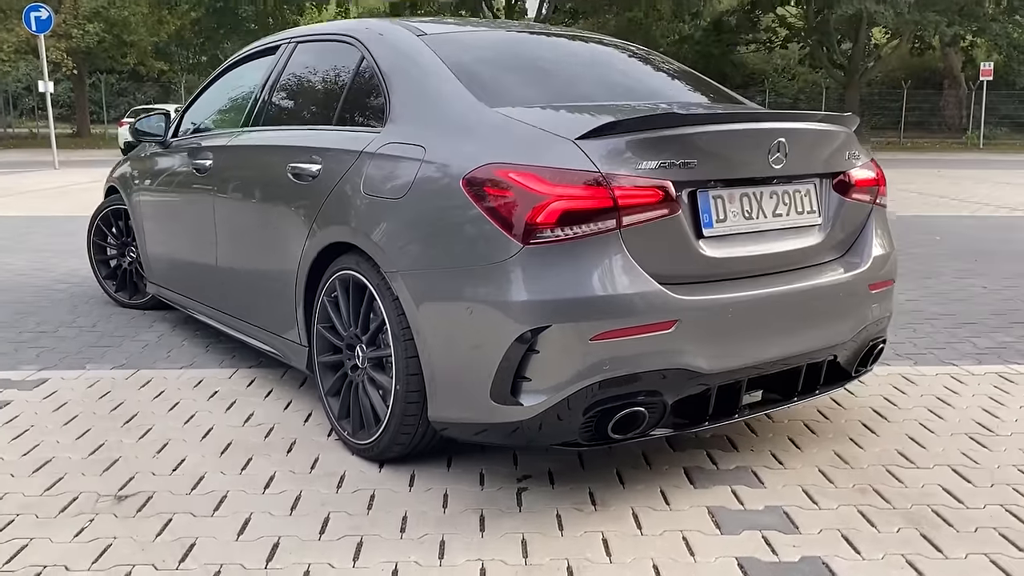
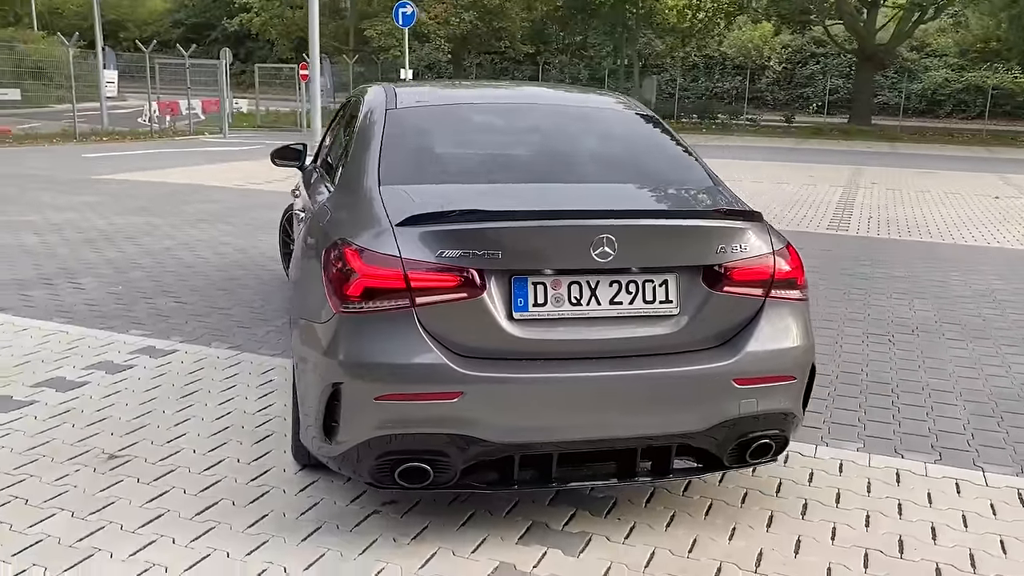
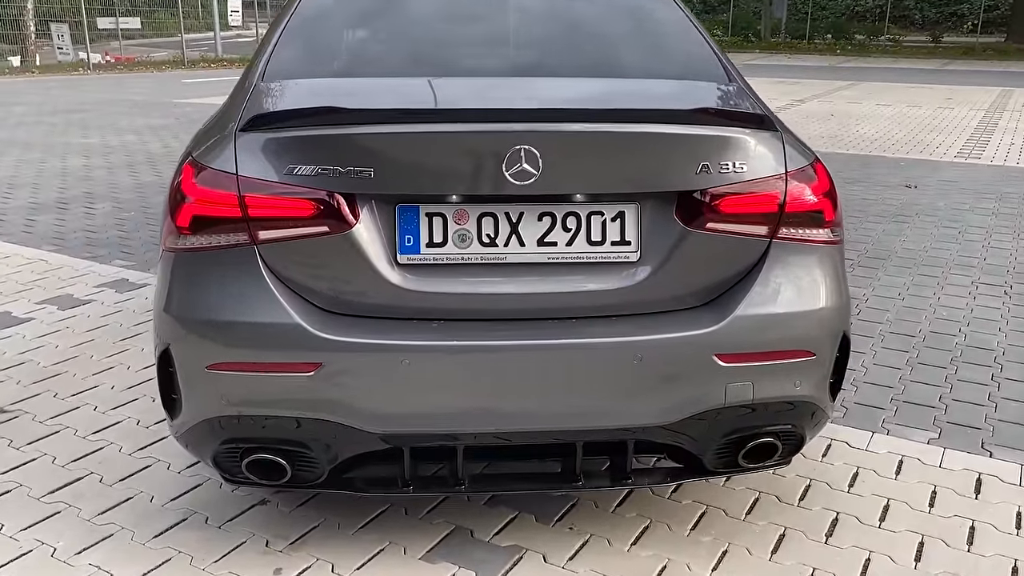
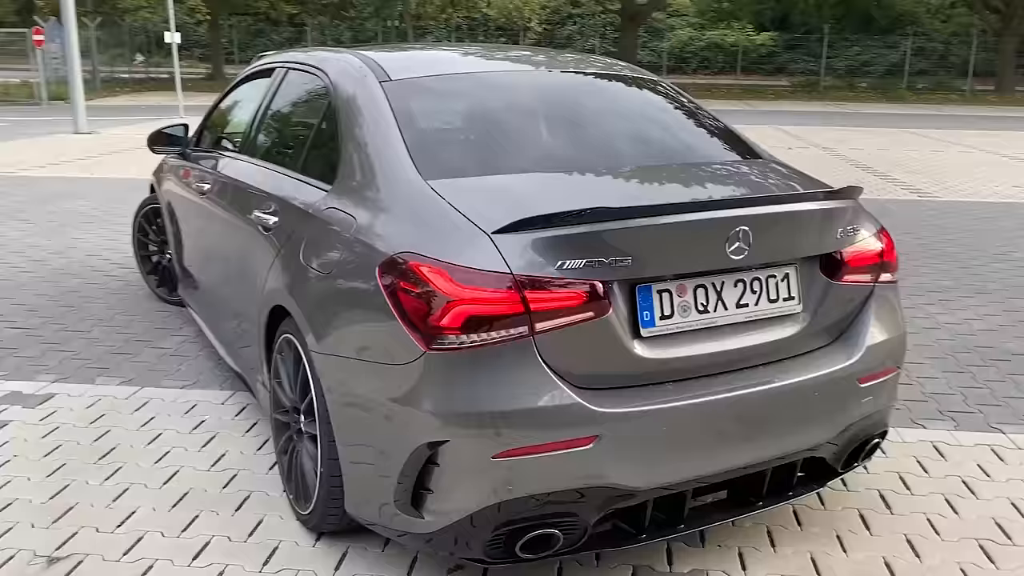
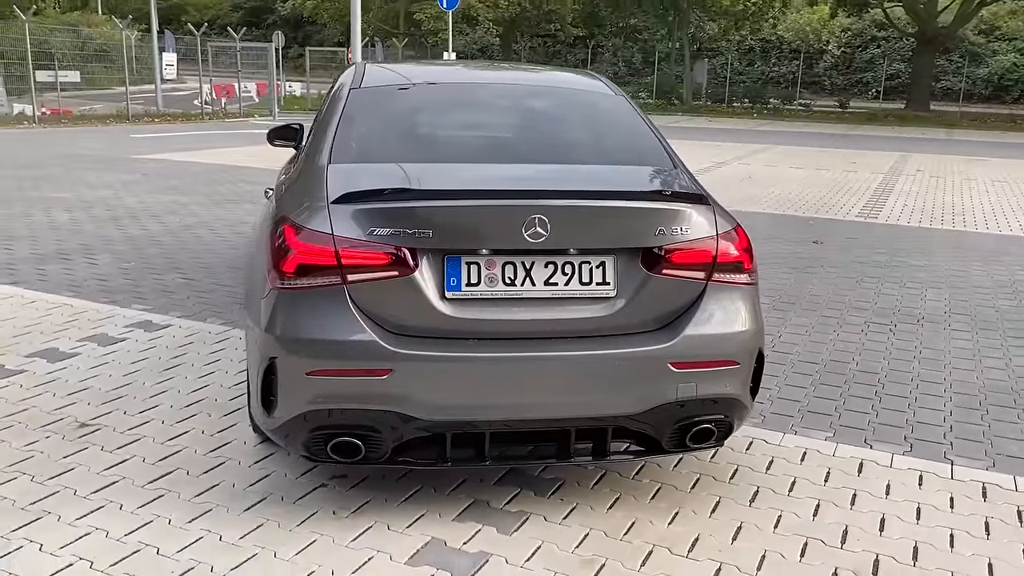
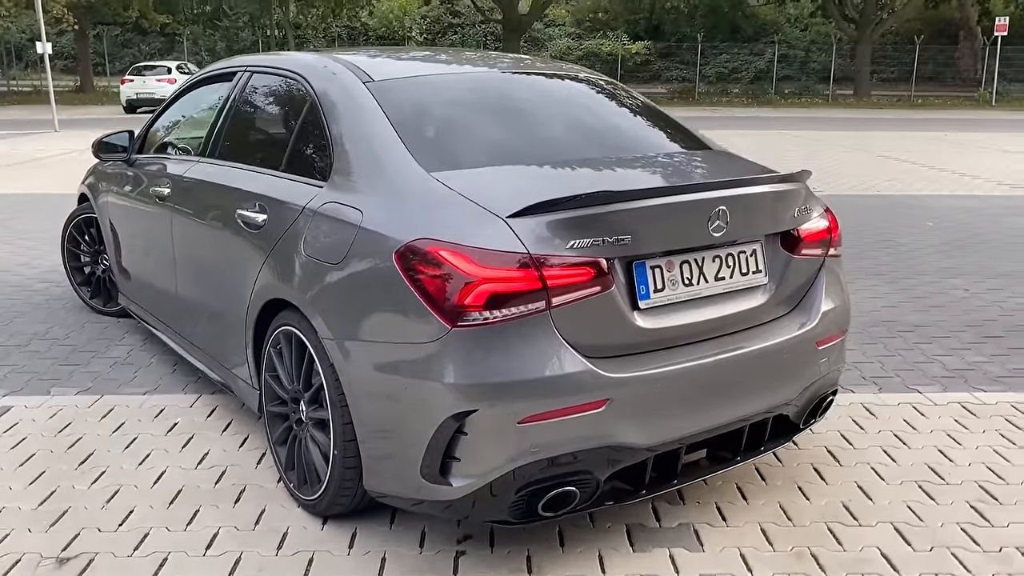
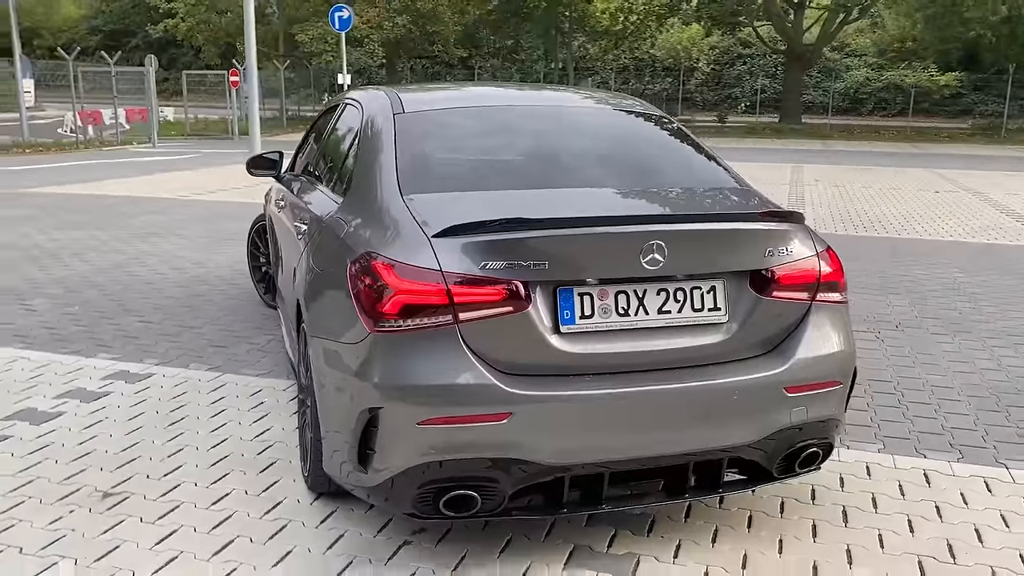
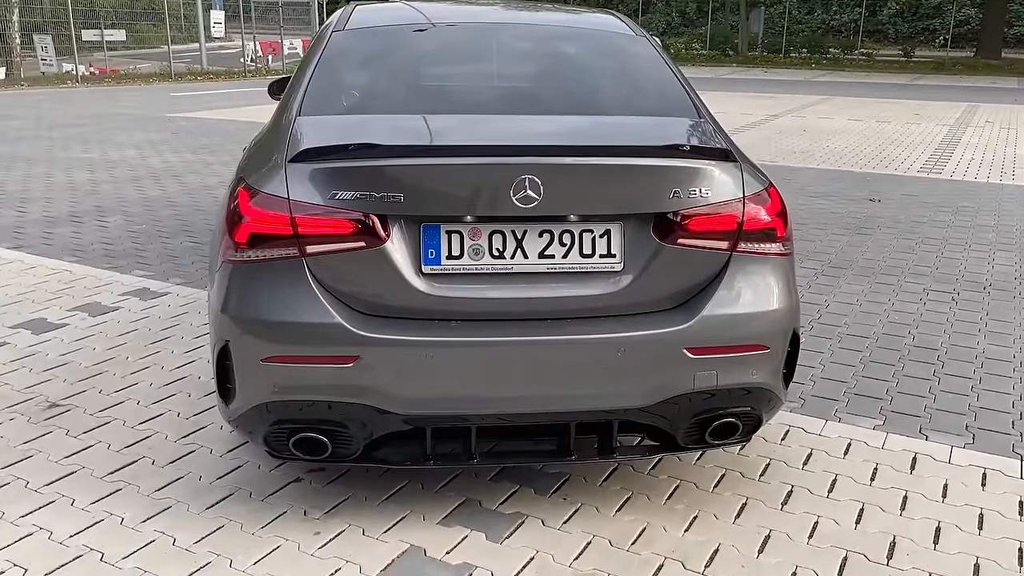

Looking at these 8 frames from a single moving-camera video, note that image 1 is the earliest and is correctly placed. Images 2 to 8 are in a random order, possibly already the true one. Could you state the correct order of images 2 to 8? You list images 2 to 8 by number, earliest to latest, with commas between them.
6, 4, 7, 2, 5, 8, 3
